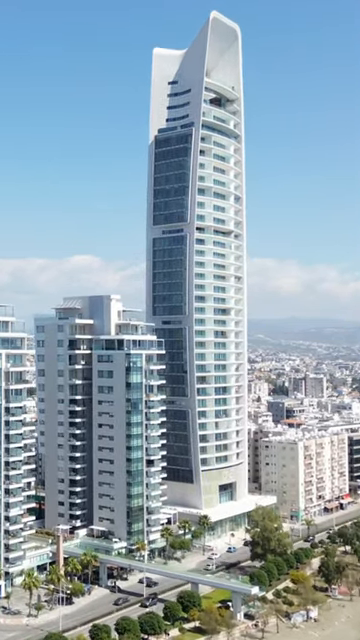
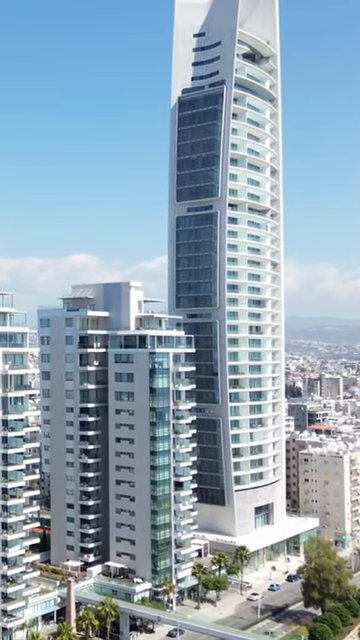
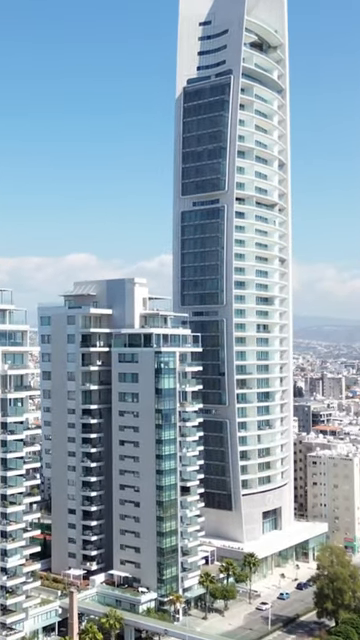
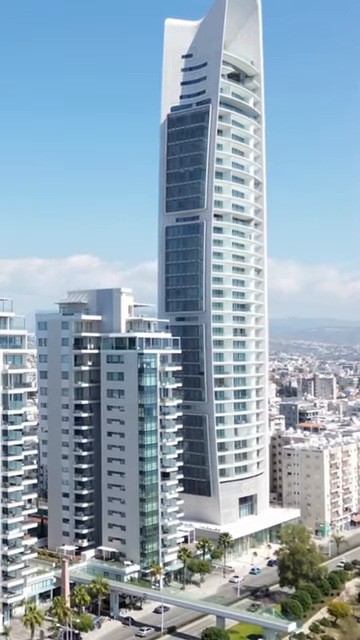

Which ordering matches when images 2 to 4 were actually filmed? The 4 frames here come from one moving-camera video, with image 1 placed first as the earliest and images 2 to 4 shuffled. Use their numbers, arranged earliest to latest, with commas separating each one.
4, 2, 3
